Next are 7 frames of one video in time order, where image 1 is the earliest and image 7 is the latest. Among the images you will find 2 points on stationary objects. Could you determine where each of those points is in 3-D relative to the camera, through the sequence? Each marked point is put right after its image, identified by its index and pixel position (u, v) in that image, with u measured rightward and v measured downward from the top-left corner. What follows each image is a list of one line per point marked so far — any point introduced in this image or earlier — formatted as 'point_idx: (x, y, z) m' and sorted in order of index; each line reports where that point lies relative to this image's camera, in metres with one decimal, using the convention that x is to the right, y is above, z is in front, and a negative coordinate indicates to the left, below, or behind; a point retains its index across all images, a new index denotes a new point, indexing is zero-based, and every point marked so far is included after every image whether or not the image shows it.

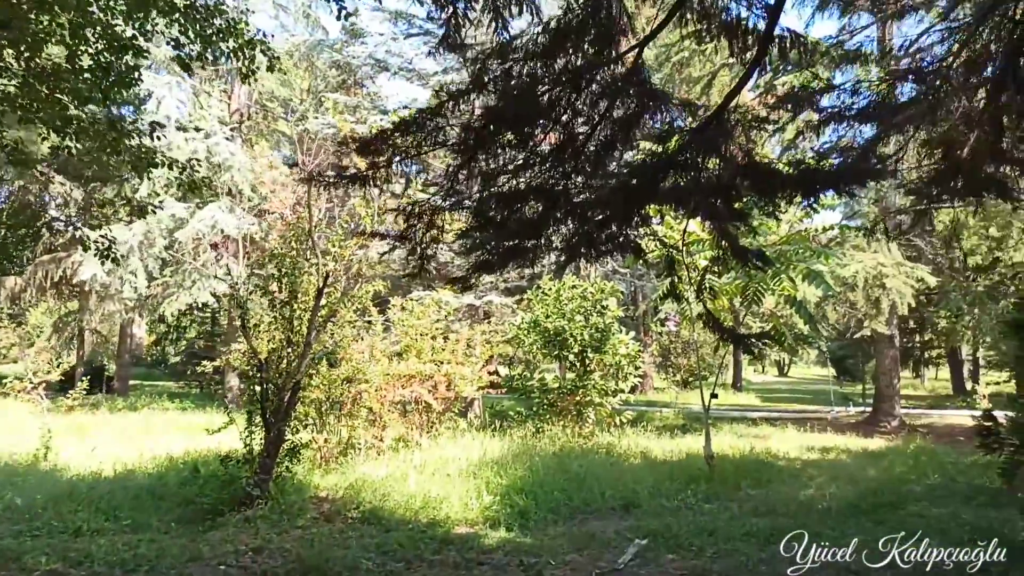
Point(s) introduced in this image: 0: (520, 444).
0: (+0.1, -1.7, +8.2) m
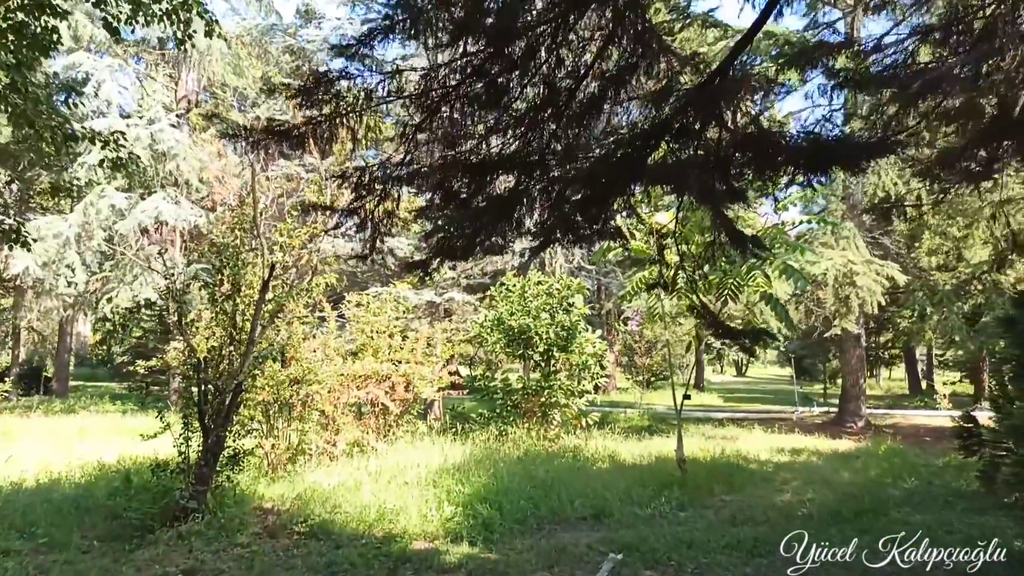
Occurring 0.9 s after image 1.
0: (-0.3, -1.7, +7.8) m
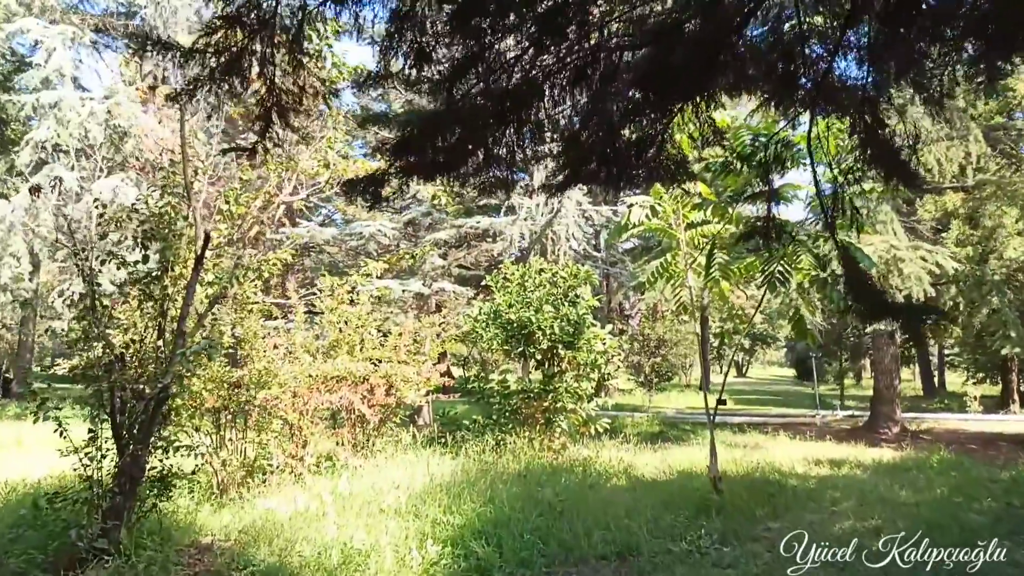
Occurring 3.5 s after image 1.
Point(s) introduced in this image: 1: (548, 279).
0: (-0.3, -1.5, +6.6) m
1: (+0.4, +0.1, +8.5) m
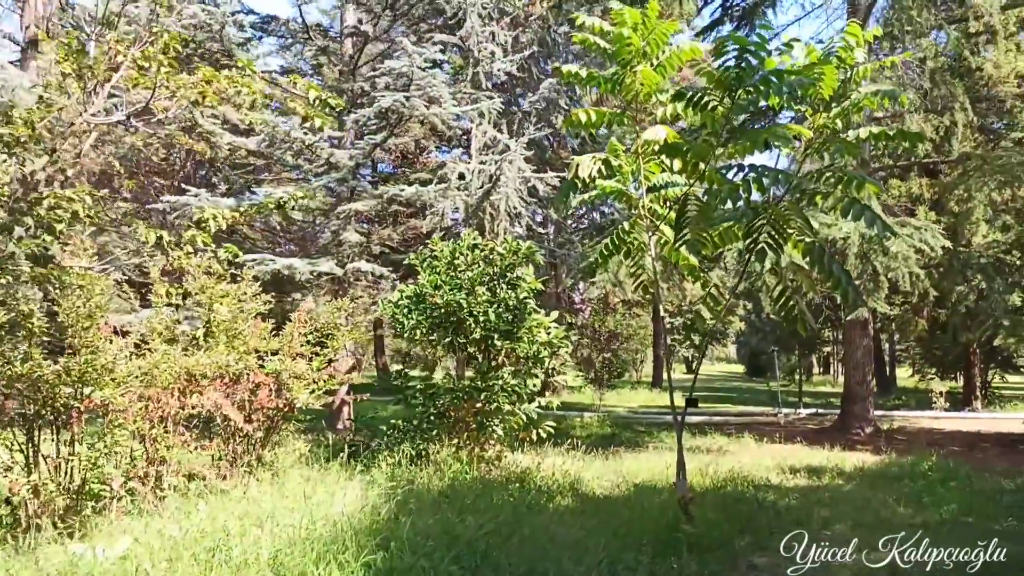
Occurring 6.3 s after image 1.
0: (-0.9, -1.4, +5.2) m
1: (-0.3, +0.3, +7.2) m
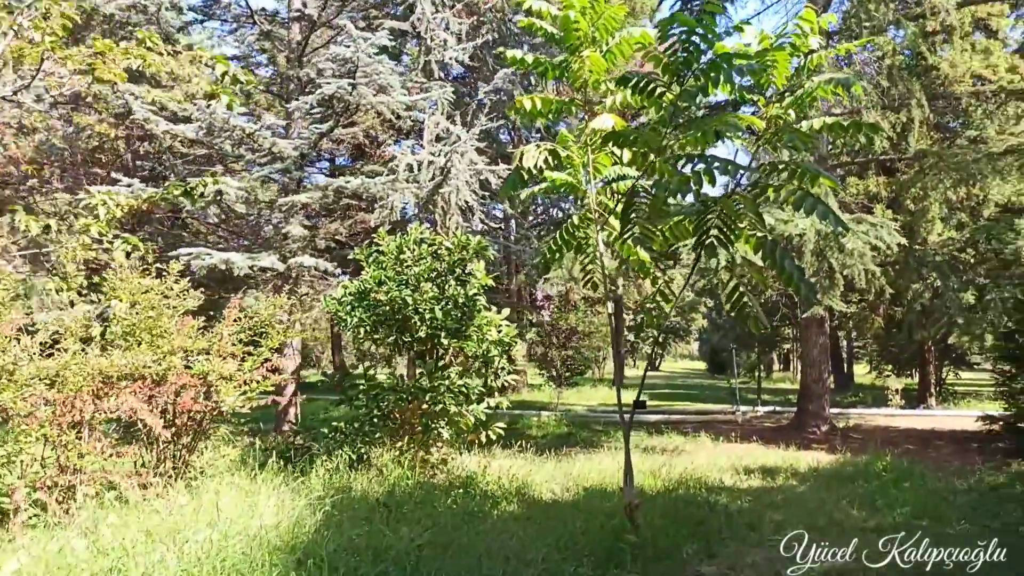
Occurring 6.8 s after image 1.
0: (-1.3, -1.3, +4.9) m
1: (-0.8, +0.3, +6.9) m
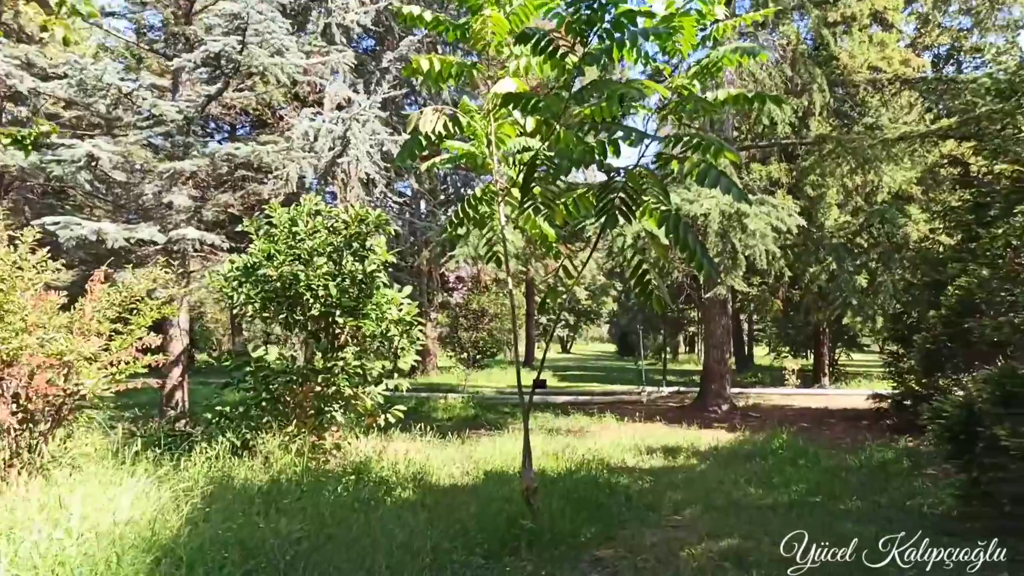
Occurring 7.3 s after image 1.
0: (-1.9, -1.2, +4.5) m
1: (-1.6, +0.6, +6.5) m
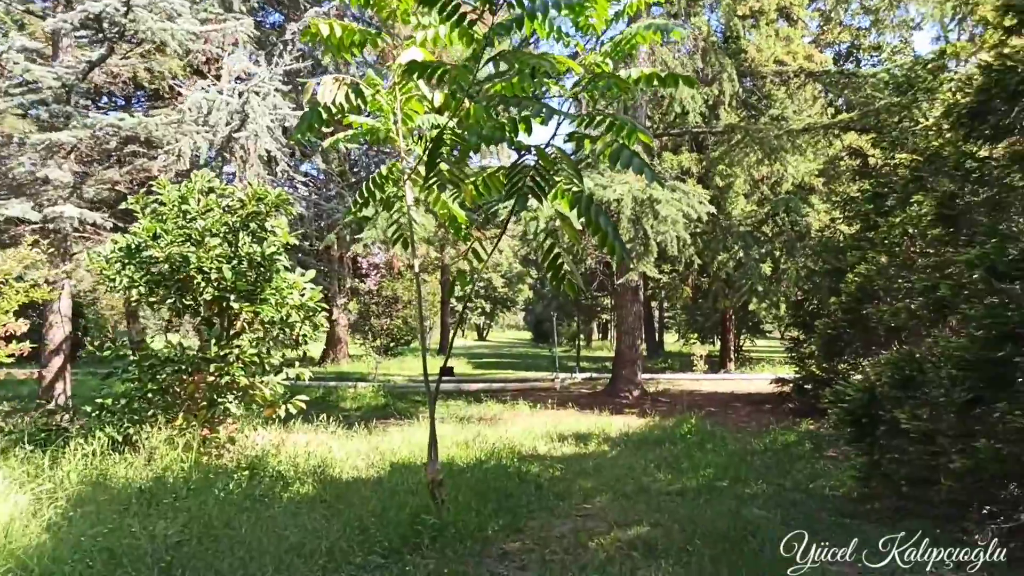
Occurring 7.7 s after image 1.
0: (-2.4, -1.0, +4.0) m
1: (-2.4, +0.7, +6.0) m
